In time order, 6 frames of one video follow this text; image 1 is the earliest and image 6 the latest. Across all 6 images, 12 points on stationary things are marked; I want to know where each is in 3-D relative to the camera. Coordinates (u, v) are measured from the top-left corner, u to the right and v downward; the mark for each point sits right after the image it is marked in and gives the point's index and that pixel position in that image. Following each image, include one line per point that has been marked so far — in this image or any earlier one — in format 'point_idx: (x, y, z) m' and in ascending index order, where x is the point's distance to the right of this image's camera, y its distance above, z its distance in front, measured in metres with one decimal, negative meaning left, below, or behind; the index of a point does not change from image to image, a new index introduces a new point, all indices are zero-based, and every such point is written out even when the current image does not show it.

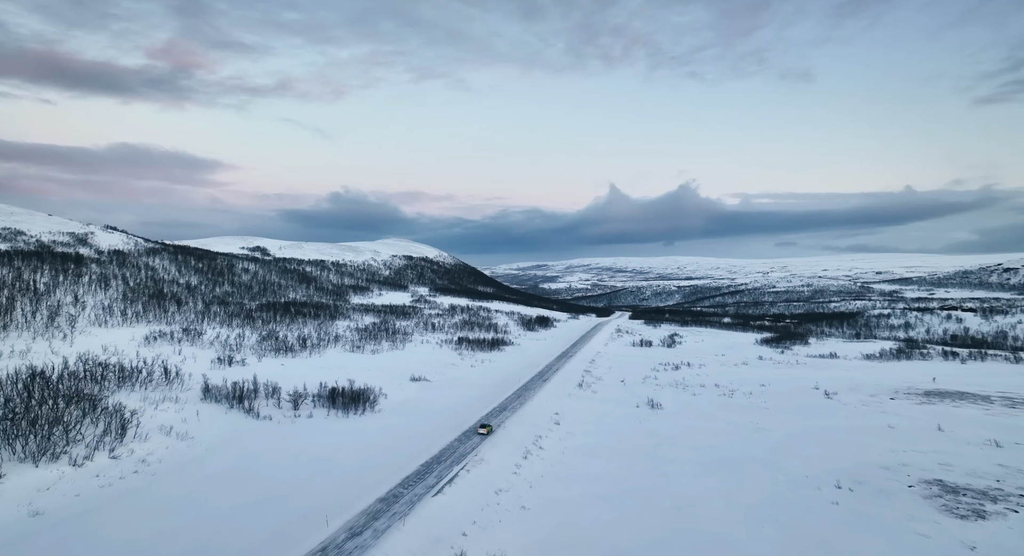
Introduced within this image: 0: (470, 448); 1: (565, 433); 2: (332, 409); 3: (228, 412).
0: (-0.9, -4.1, +13.4) m
1: (+1.6, -4.4, +16.0) m
2: (-6.0, -4.3, +18.5) m
3: (-9.2, -4.3, +17.9) m
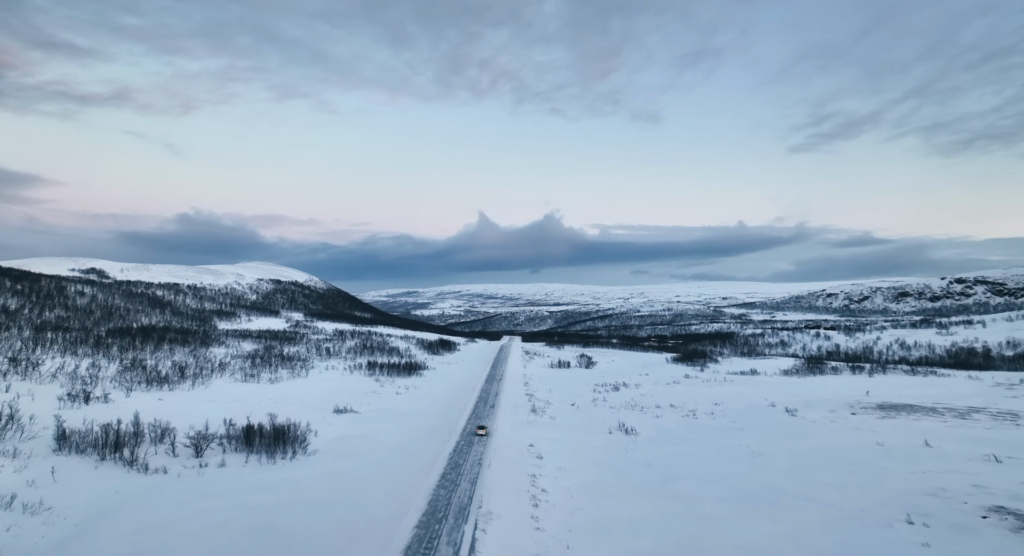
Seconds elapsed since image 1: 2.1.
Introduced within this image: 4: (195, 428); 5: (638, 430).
0: (-0.8, -4.1, +10.4) m
1: (+1.1, -4.6, +13.5) m
2: (-6.9, -4.6, +14.4) m
3: (-9.8, -4.5, +13.2) m
4: (-9.3, -4.4, +16.2) m
5: (+4.2, -5.1, +18.4) m
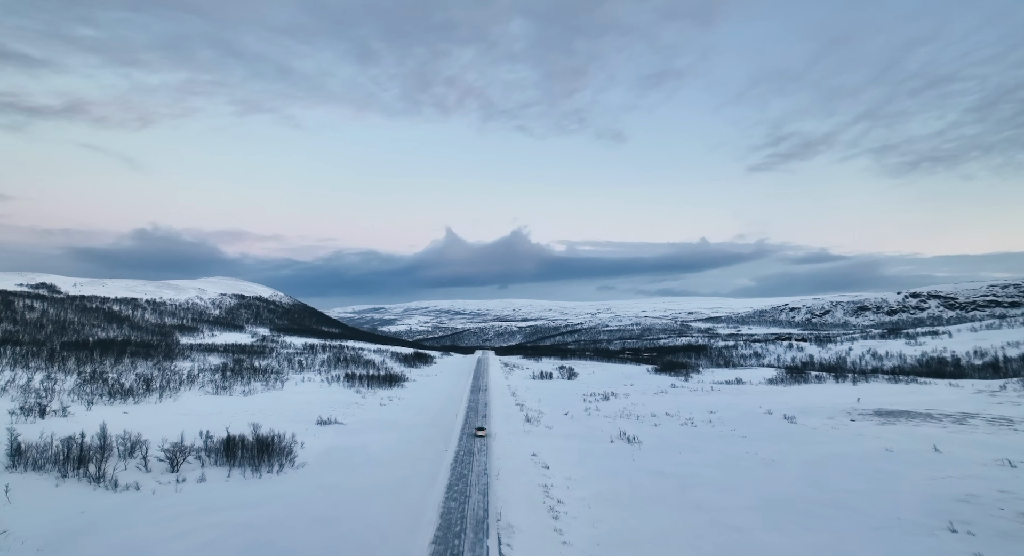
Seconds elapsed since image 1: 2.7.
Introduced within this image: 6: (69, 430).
0: (-0.5, -4.0, +9.6) m
1: (+1.2, -4.6, +12.7) m
2: (-6.7, -4.5, +13.3) m
3: (-9.6, -4.4, +11.9) m
4: (-9.3, -4.4, +14.9) m
5: (+4.1, -5.2, +17.8) m
6: (-13.8, -4.7, +17.3) m
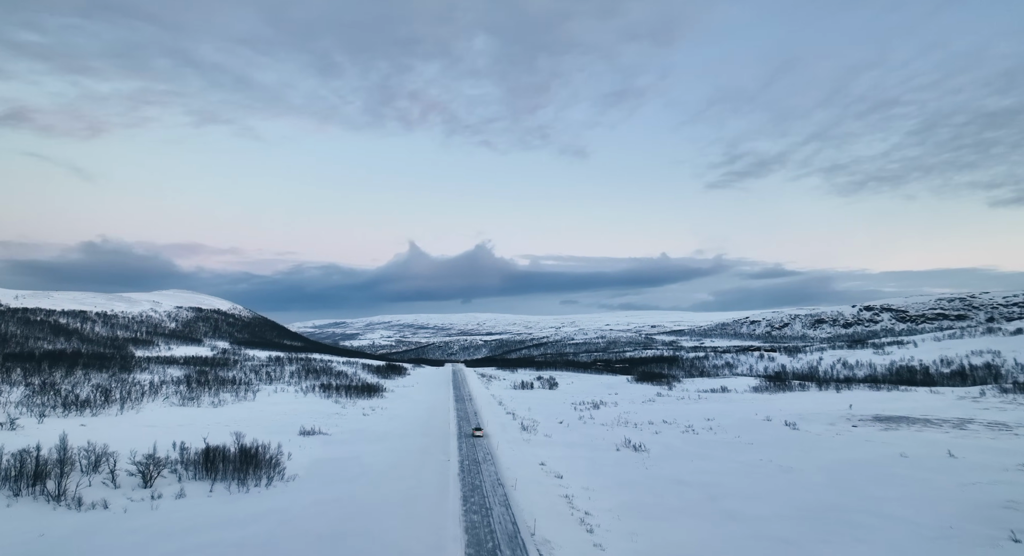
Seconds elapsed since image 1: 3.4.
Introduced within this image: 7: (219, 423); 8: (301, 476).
0: (-0.1, -3.8, +8.6) m
1: (+1.5, -4.5, +11.8) m
2: (-6.5, -4.4, +11.9) m
3: (-9.3, -4.2, +10.4) m
4: (-9.1, -4.3, +13.4) m
5: (+4.1, -5.2, +17.0) m
6: (-13.7, -4.6, +15.6) m
7: (-10.2, -5.1, +19.4) m
8: (-4.8, -4.5, +12.6) m
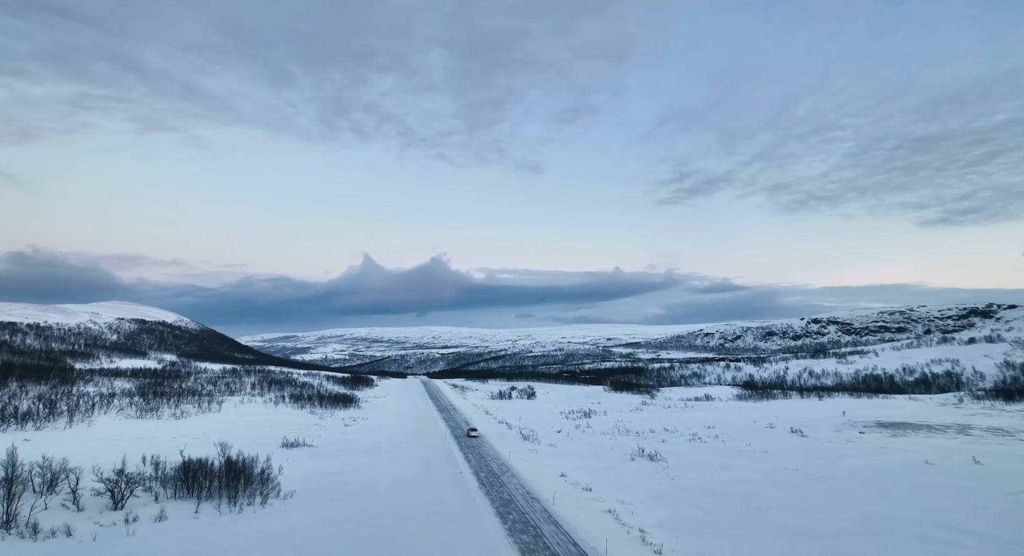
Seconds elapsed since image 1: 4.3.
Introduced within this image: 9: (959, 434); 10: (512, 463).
0: (+0.7, -3.6, +7.4) m
1: (+2.1, -4.3, +10.7) m
2: (-5.9, -4.1, +10.3) m
3: (-8.6, -3.9, +8.6) m
4: (-8.6, -4.0, +11.6) m
5: (+4.3, -5.2, +16.1) m
6: (-13.4, -4.4, +13.5) m
7: (-10.2, -4.9, +17.5) m
8: (-4.3, -4.3, +11.1) m
9: (+15.4, -5.4, +19.2) m
10: (0.0, -4.7, +14.1) m
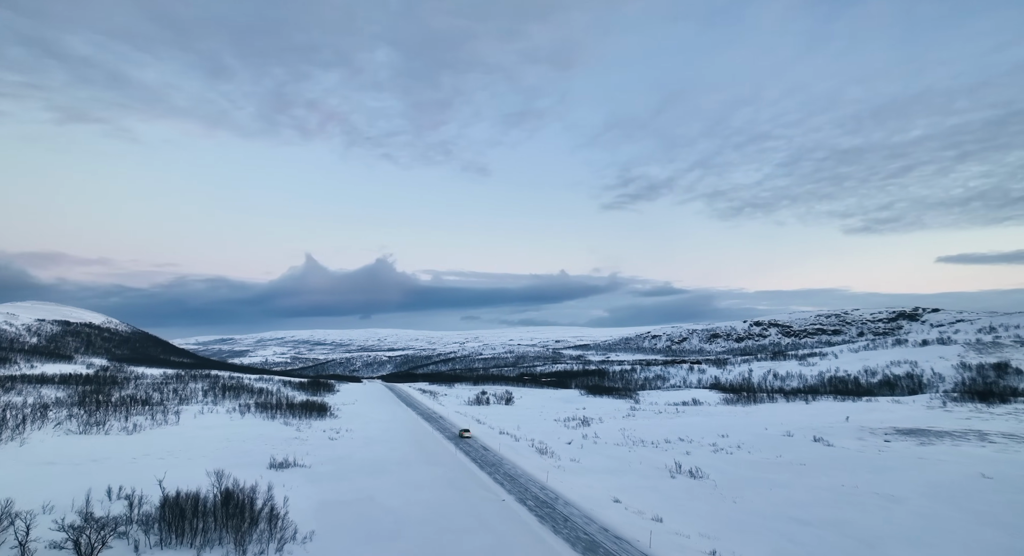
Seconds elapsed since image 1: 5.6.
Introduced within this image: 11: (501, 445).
0: (+2.1, -3.5, +5.8) m
1: (+3.2, -4.3, +9.2) m
2: (-4.7, -4.0, +8.1) m
3: (-7.2, -3.7, +6.2) m
4: (-7.5, -3.9, +9.2) m
5: (+5.0, -5.2, +14.7) m
6: (-12.4, -4.2, +10.6) m
7: (-9.6, -4.8, +14.9) m
8: (-3.2, -4.2, +9.0) m
9: (+15.7, -5.4, +18.7) m
10: (+0.9, -4.6, +12.3) m
11: (-0.5, -5.6, +18.6) m
